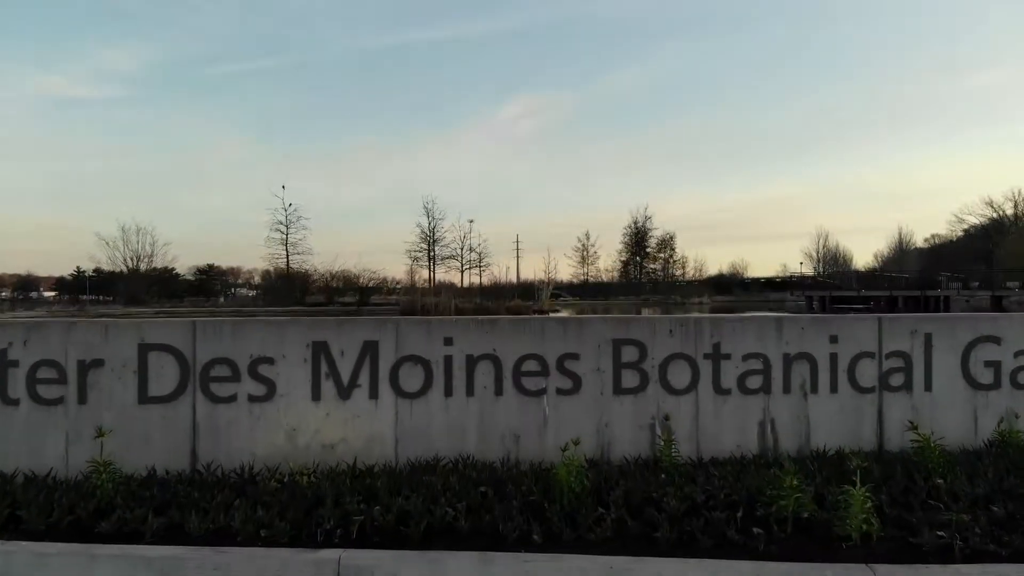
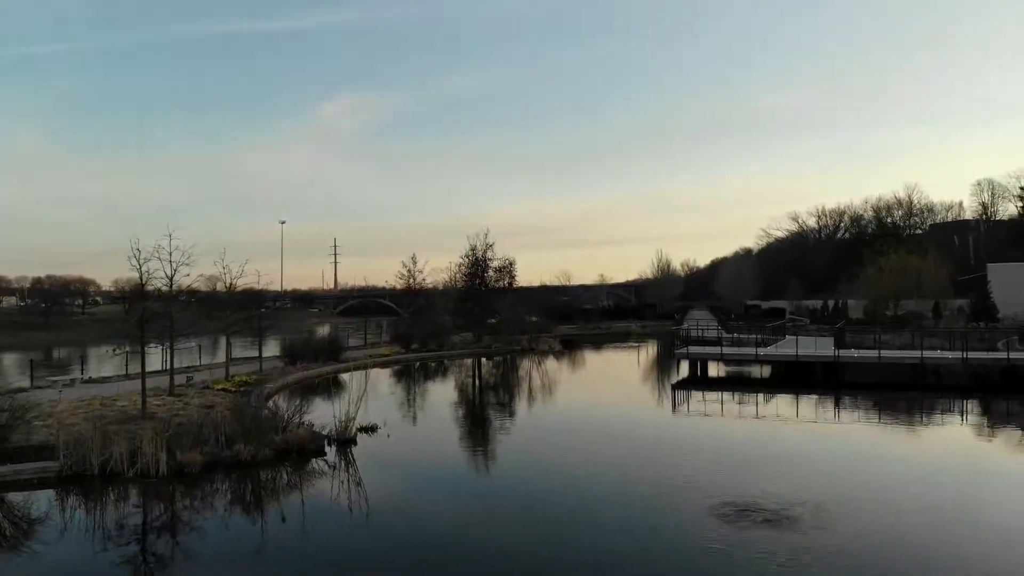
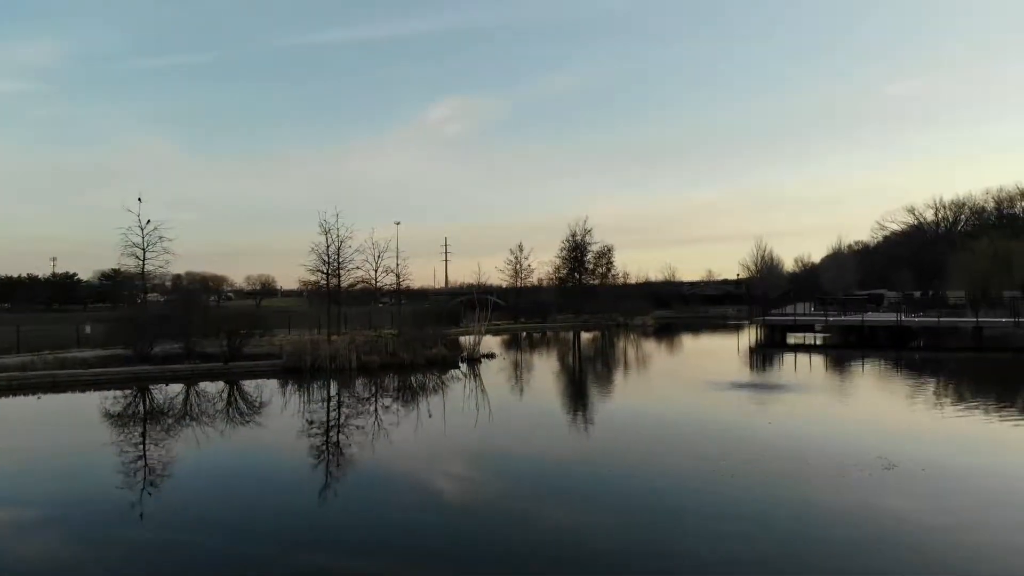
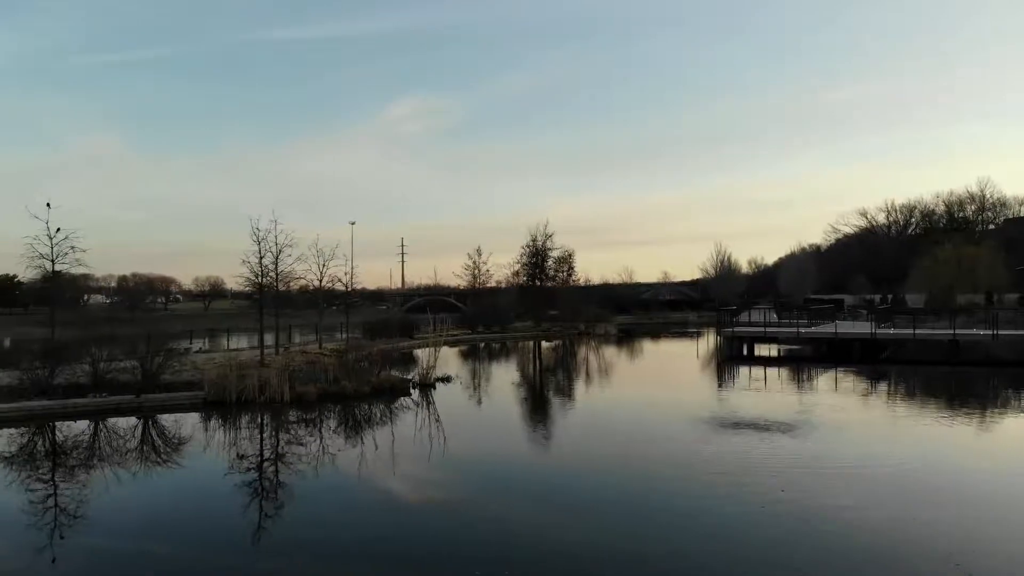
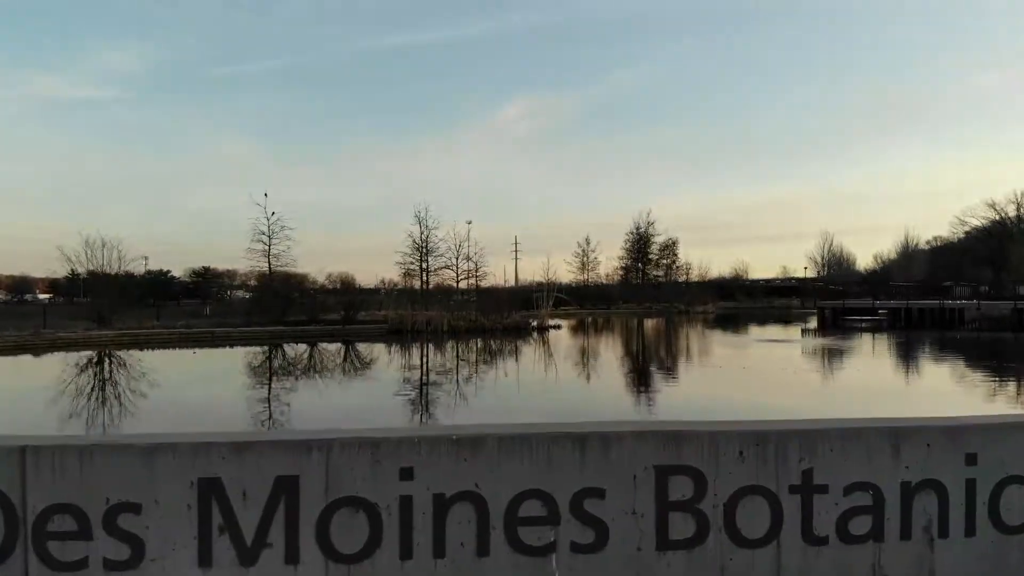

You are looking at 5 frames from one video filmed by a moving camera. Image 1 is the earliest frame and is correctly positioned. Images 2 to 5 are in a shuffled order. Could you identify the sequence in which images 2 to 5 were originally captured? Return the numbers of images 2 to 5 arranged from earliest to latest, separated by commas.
5, 3, 4, 2
